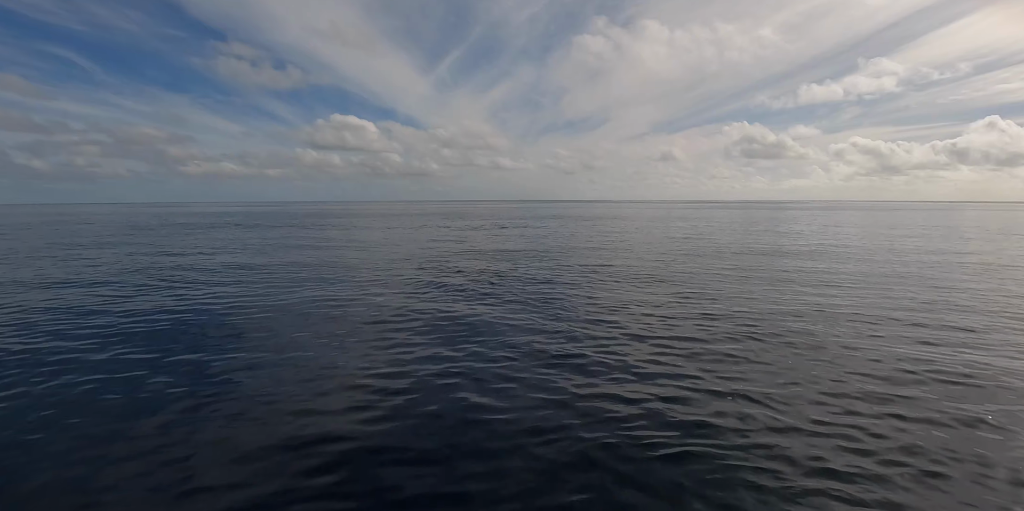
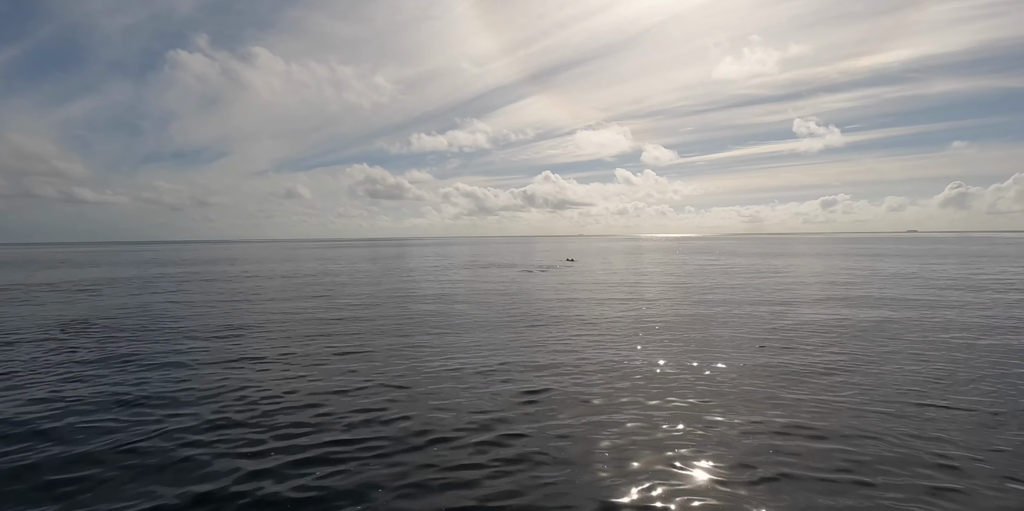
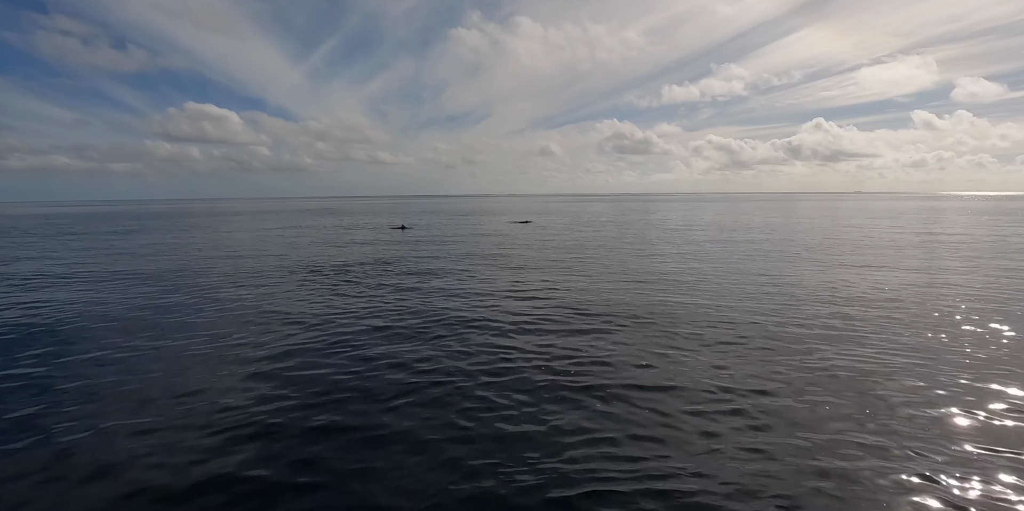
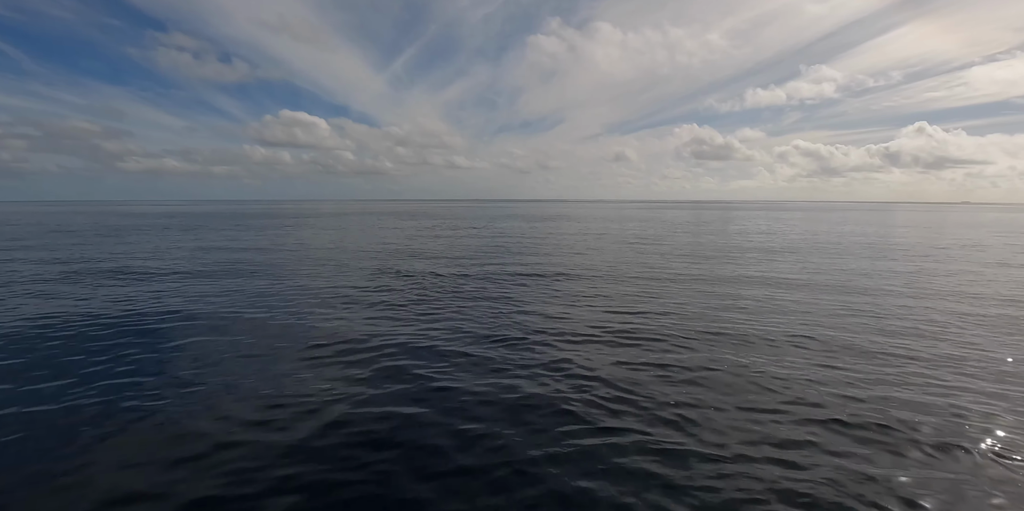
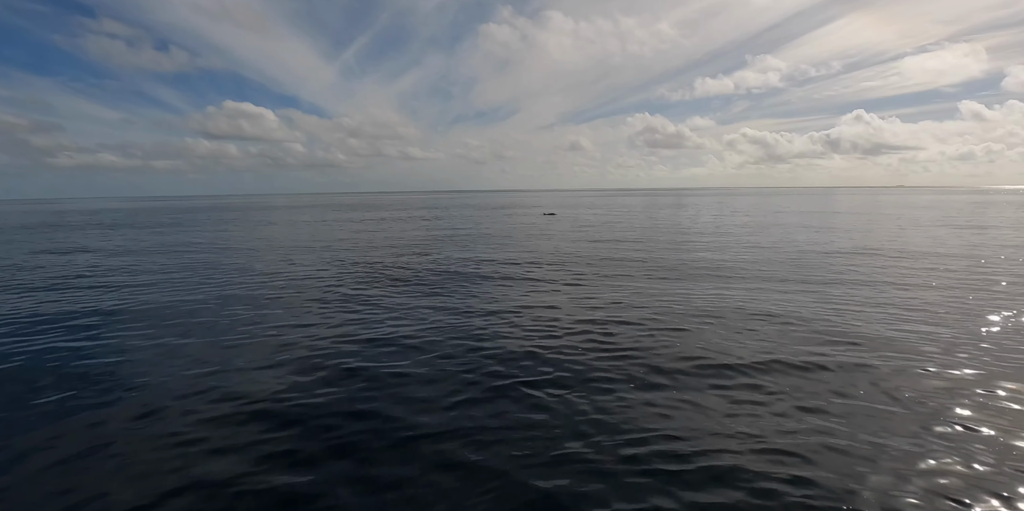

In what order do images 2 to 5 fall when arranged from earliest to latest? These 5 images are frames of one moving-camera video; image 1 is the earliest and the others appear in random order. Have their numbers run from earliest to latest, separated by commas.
4, 5, 3, 2
